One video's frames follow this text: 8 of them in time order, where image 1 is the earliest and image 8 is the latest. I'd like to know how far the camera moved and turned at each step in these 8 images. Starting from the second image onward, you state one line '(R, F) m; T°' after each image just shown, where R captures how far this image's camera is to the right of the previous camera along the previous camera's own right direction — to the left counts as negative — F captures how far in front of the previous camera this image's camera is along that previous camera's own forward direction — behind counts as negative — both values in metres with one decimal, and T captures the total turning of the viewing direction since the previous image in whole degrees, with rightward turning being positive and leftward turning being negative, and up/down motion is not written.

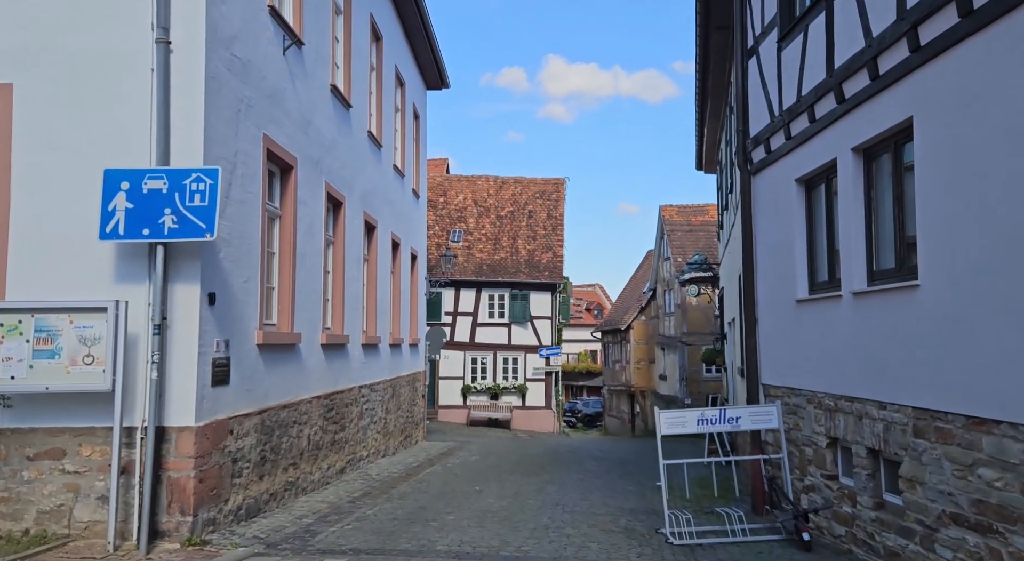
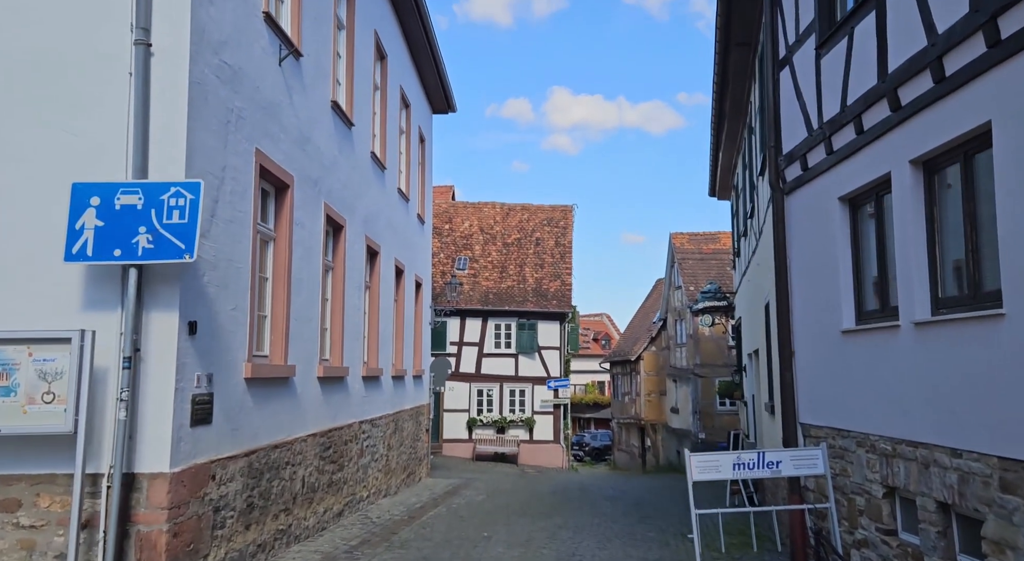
(-0.1, +0.7) m; 0°
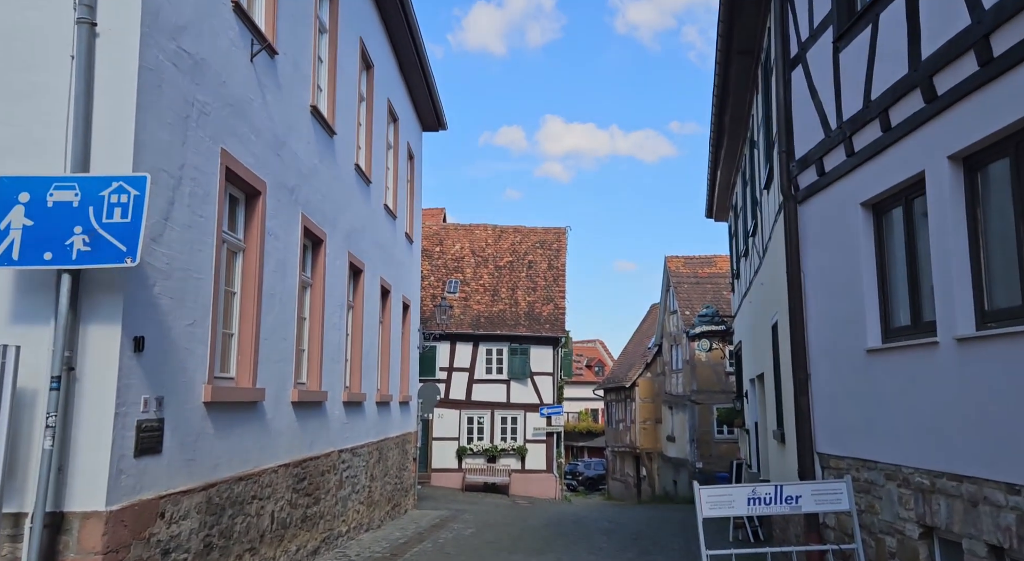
(0.0, +0.7) m; 0°
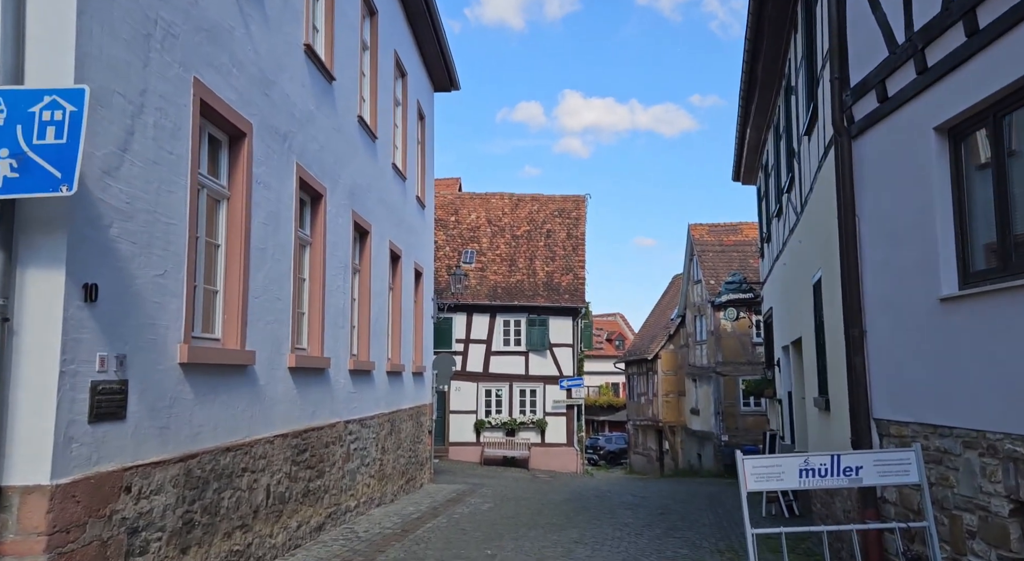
(0.0, +0.8) m; -1°
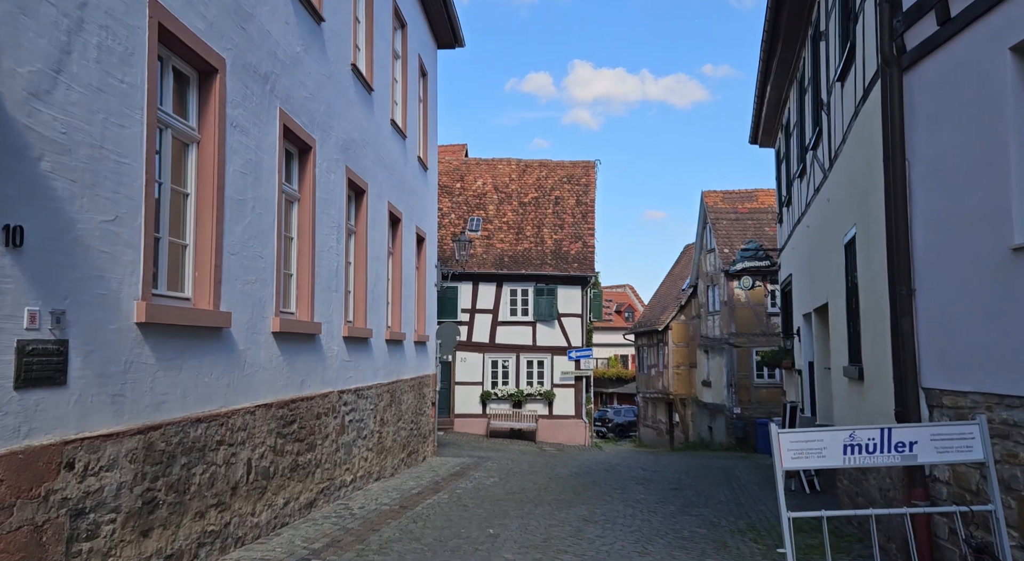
(0.0, +0.7) m; -1°
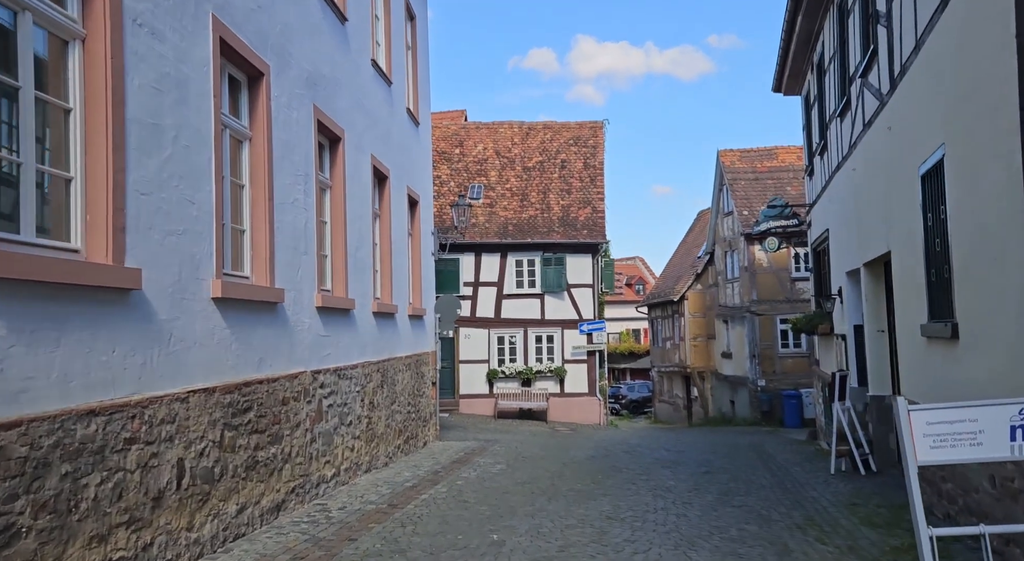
(0.0, +1.5) m; -1°
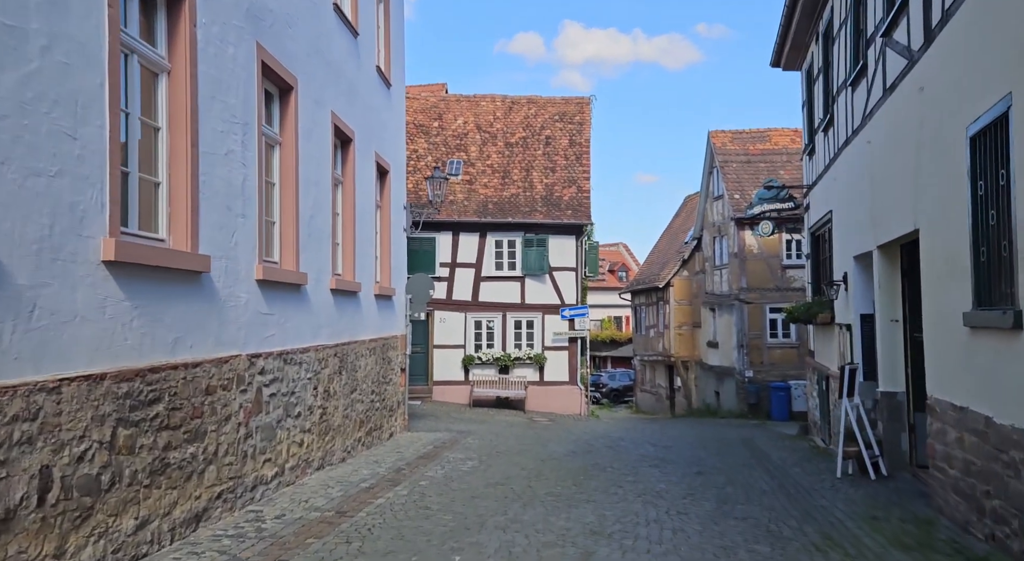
(+0.1, +1.2) m; +1°
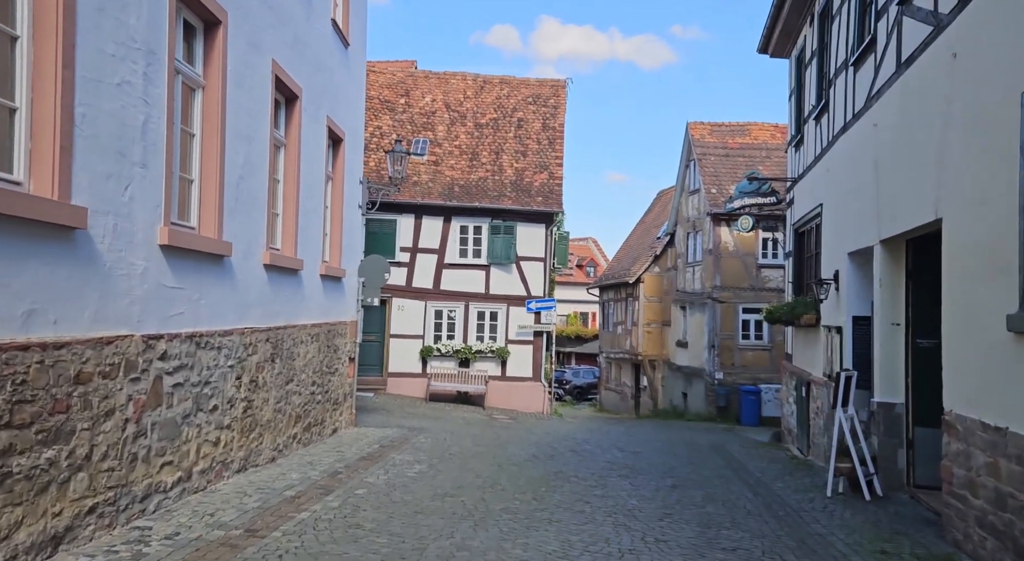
(+0.1, +1.2) m; +2°
